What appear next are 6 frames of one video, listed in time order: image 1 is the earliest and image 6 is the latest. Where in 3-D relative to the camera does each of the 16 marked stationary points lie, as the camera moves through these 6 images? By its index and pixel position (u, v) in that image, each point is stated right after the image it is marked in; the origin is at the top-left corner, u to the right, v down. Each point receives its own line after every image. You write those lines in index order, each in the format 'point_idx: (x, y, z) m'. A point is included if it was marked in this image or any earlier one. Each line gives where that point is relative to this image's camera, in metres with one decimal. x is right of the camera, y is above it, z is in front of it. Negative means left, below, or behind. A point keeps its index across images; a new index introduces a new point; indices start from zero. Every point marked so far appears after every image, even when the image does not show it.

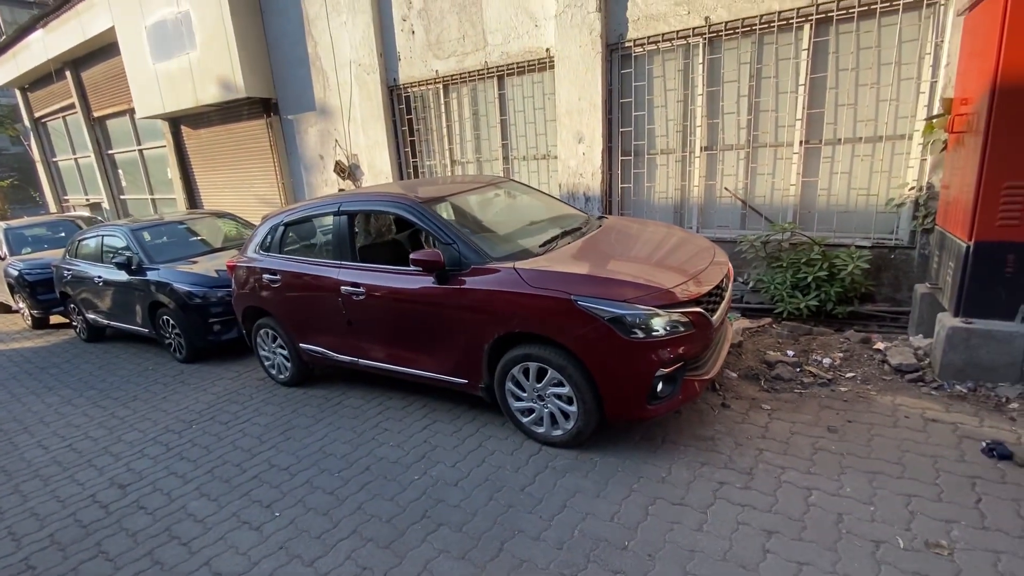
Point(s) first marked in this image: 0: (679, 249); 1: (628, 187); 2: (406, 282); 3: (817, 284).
0: (+1.3, +0.3, +3.9) m
1: (+1.5, +1.3, +6.4) m
2: (-0.8, 0.0, +3.7) m
3: (+3.1, 0.0, +4.9) m
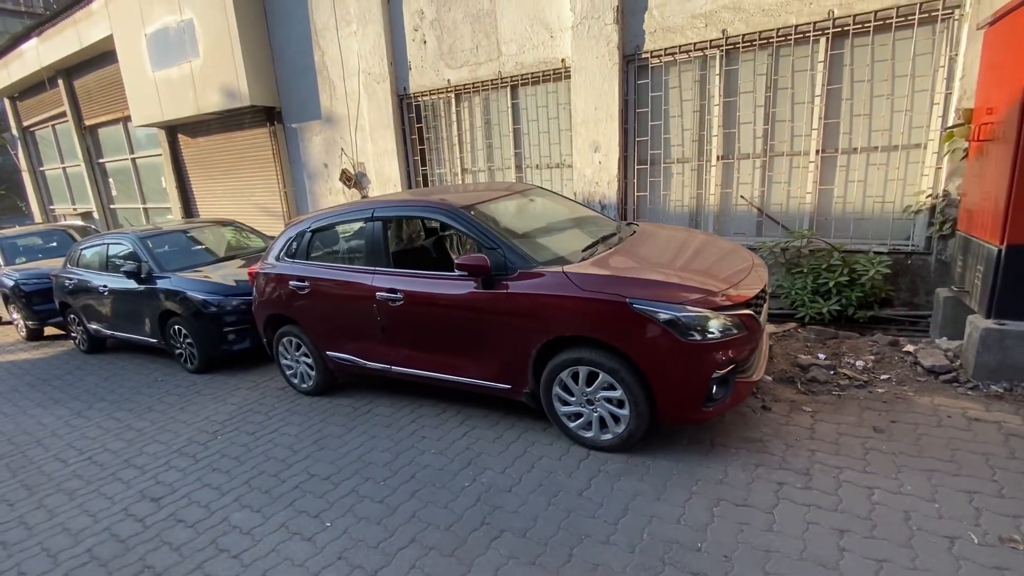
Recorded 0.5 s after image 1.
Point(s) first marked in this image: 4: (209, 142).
0: (+1.7, +0.3, +4.0) m
1: (+1.8, +1.2, +6.4) m
2: (-0.5, 0.0, +3.7) m
3: (+3.4, 0.0, +5.0) m
4: (-7.0, +3.4, +11.2) m
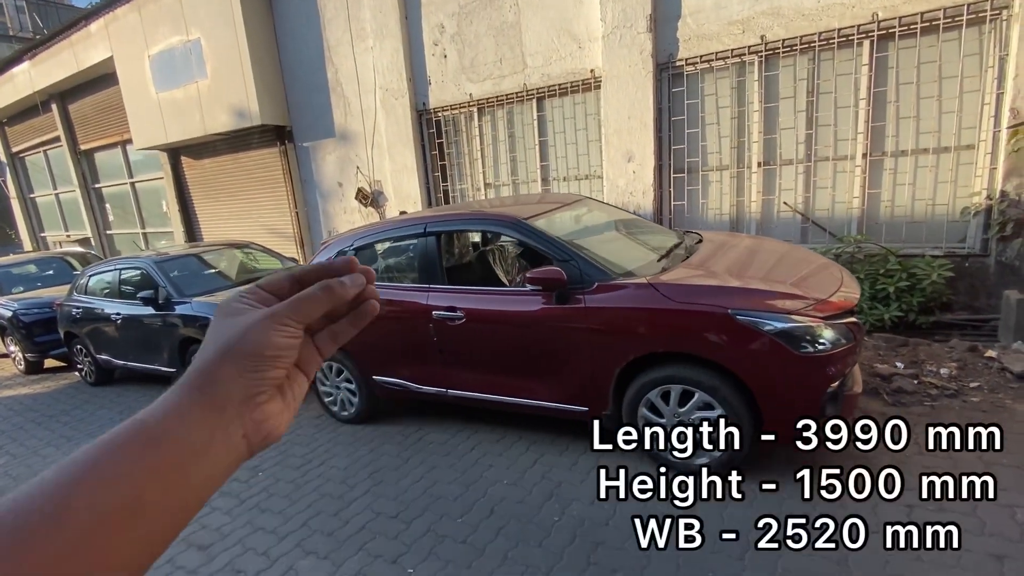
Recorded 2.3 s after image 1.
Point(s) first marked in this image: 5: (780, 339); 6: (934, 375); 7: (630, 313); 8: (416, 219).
0: (+2.2, +0.2, +3.8) m
1: (+2.2, +1.1, +6.3) m
2: (0.0, -0.1, +3.5) m
3: (+3.9, -0.1, +4.9) m
4: (-6.7, +2.8, +11.0) m
5: (+1.5, -0.3, +2.8) m
6: (+3.3, -0.7, +3.8) m
7: (+0.7, -0.2, +3.1) m
8: (-0.8, +0.6, +4.2) m
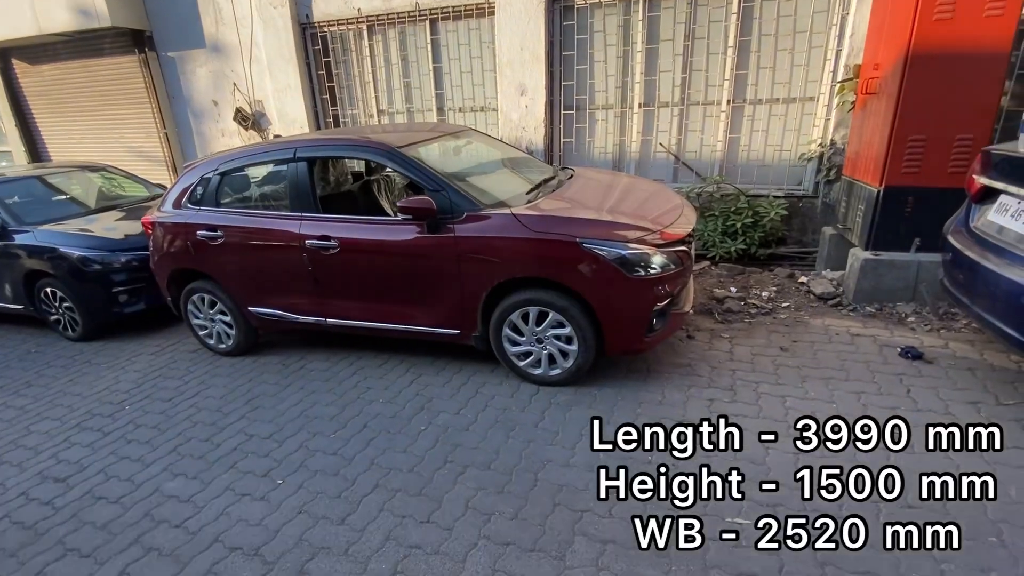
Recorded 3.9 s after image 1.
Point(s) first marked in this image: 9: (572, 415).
0: (+1.2, +0.8, +4.2) m
1: (+0.8, +2.0, +6.5) m
2: (-0.9, +0.4, +3.6) m
3: (+2.6, +0.7, +5.6) m
4: (-8.8, +4.2, +9.3) m
5: (+0.7, +0.2, +3.1) m
6: (+2.3, -0.1, +4.5) m
7: (-0.1, +0.3, +3.3) m
8: (-1.9, +1.2, +4.0) m
9: (+0.4, -0.8, +3.2) m
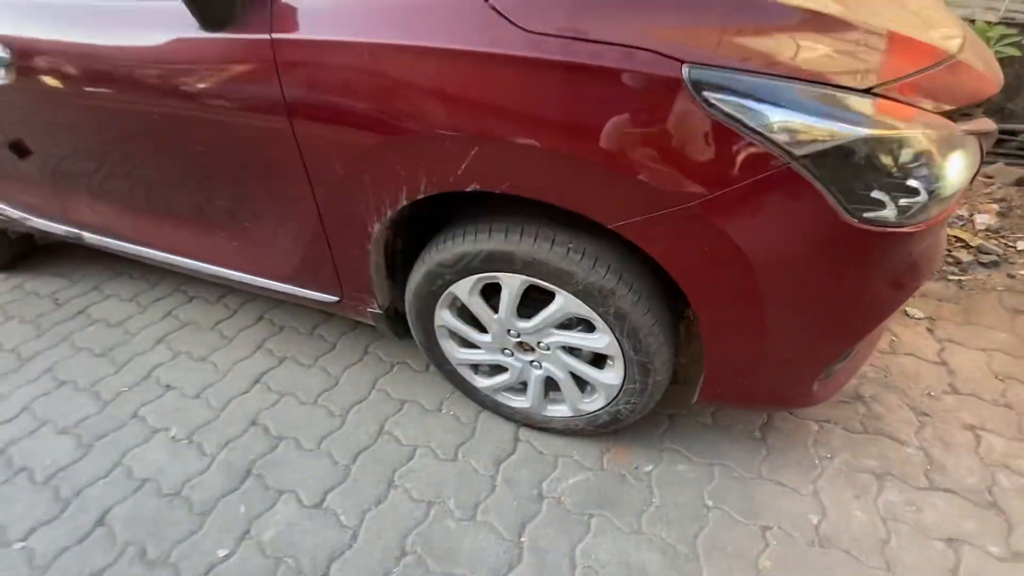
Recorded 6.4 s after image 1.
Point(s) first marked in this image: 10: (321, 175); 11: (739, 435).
0: (+1.1, +1.1, +1.8) m
1: (+0.8, +2.9, +3.6) m
2: (-1.0, +0.7, +1.3) m
3: (+2.6, +1.3, +3.1) m
4: (-8.5, +6.5, +5.7) m
5: (+0.6, +0.2, +0.9) m
6: (+2.2, +0.3, +2.3) m
7: (-0.3, +0.5, +1.1) m
8: (-1.9, +1.6, +1.5) m
9: (+0.2, -0.7, +1.2) m
10: (-0.5, +0.3, +1.3) m
11: (+0.7, -0.5, +1.5) m
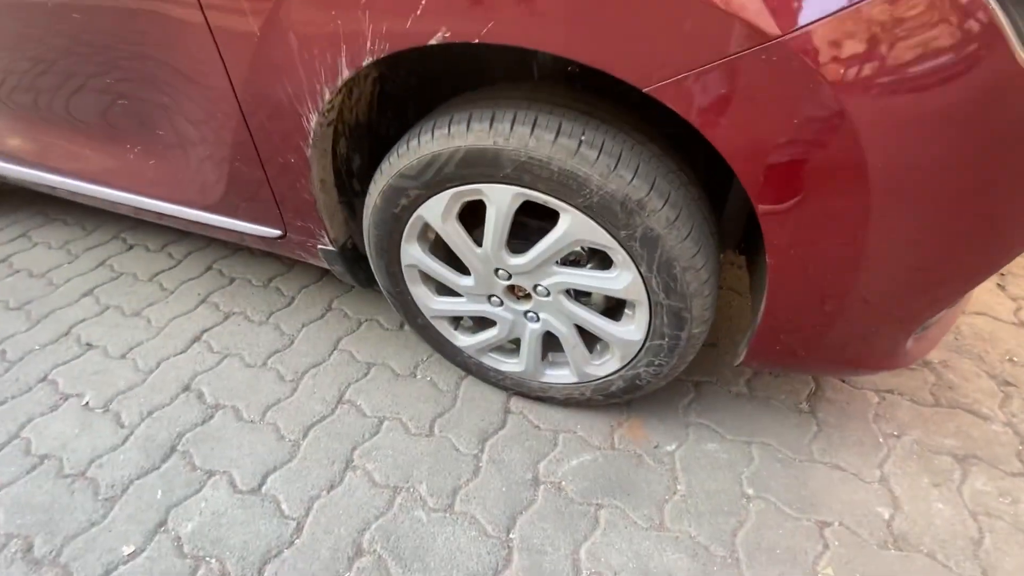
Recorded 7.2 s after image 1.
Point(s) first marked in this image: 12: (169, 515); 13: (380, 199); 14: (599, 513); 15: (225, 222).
0: (+1.1, +1.3, +1.4) m
1: (+0.8, +3.2, +3.2) m
2: (-1.0, +0.8, +0.9) m
3: (+2.6, +1.5, +2.7) m
4: (-8.5, +6.9, +5.0) m
5: (+0.5, +0.3, +0.6) m
6: (+2.1, +0.5, +2.0) m
7: (-0.3, +0.6, +0.7) m
8: (-1.9, +1.8, +1.0) m
9: (+0.2, -0.5, +1.0) m
10: (-0.5, +0.4, +0.9) m
11: (+0.7, -0.3, +1.2) m
12: (-0.8, -0.5, +1.1) m
13: (-0.3, +0.2, +1.0) m
14: (+0.2, -0.5, +1.0) m
15: (-0.7, +0.2, +1.3) m
